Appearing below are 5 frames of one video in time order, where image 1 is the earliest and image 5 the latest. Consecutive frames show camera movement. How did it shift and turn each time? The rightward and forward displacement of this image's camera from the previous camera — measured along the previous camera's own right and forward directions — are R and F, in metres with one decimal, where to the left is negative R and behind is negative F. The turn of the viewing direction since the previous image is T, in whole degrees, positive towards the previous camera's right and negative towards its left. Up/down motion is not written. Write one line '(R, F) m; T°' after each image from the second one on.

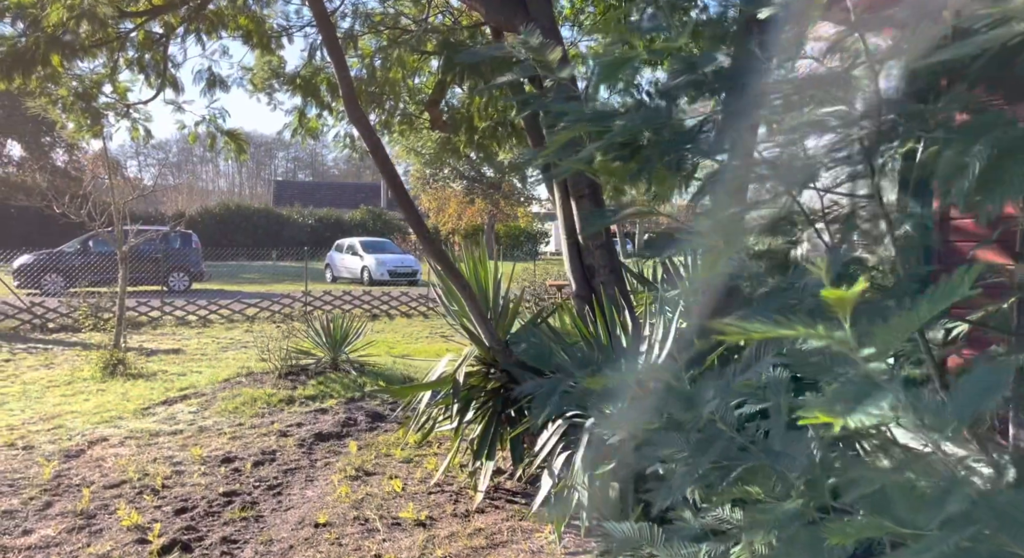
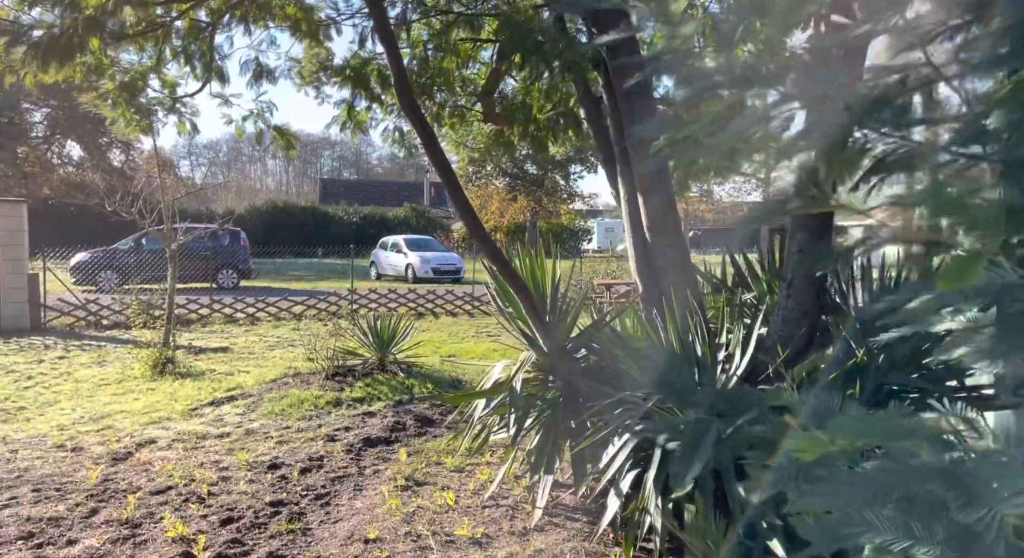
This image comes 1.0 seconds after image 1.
(-0.1, +0.3) m; -3°
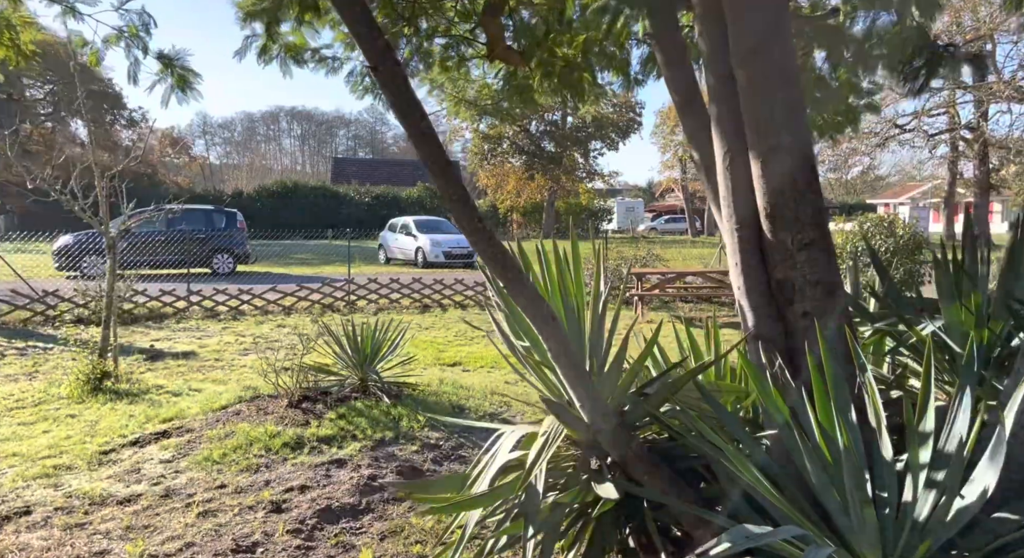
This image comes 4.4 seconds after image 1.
(0.0, +1.8) m; -1°
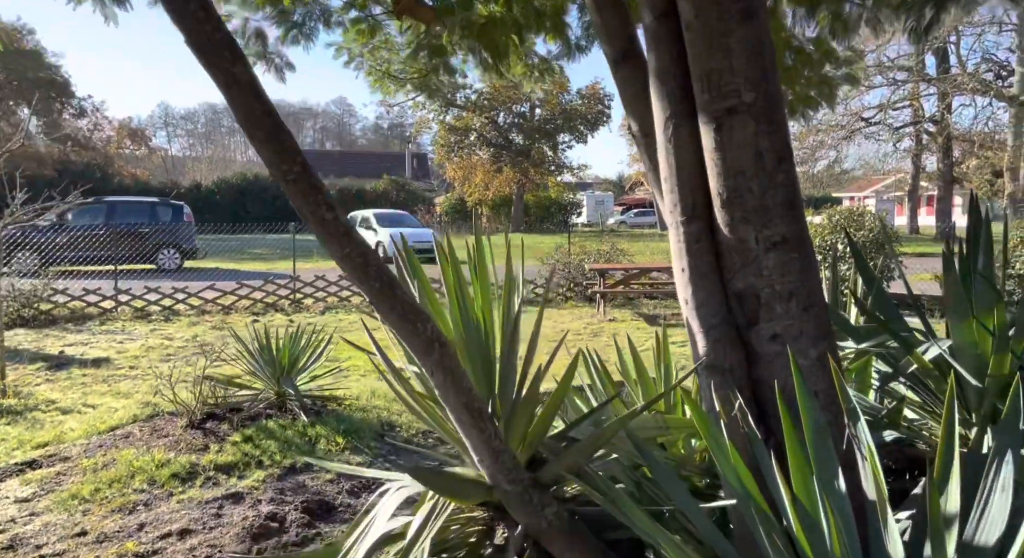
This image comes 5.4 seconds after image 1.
(+0.2, +0.7) m; +2°
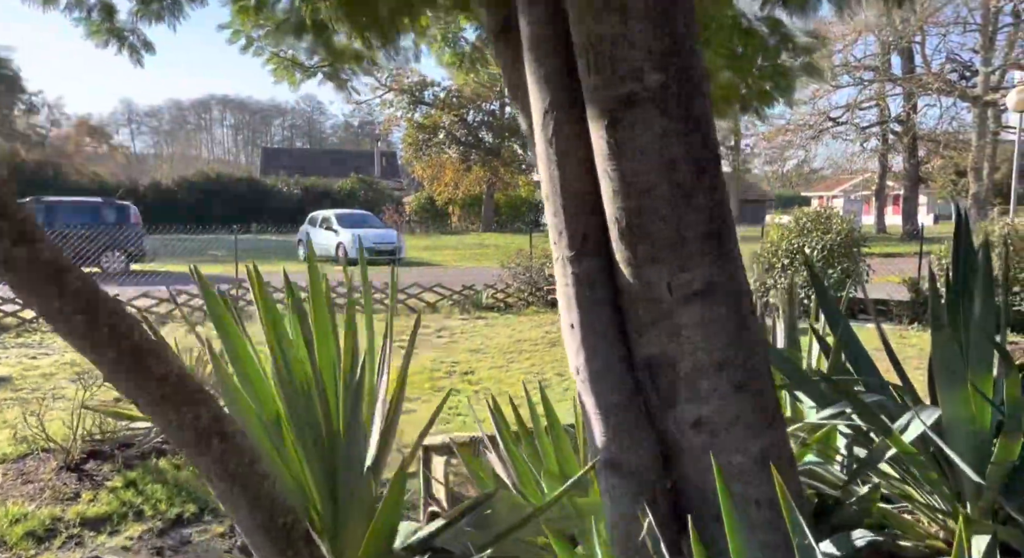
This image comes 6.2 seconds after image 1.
(+0.3, +0.6) m; +2°
